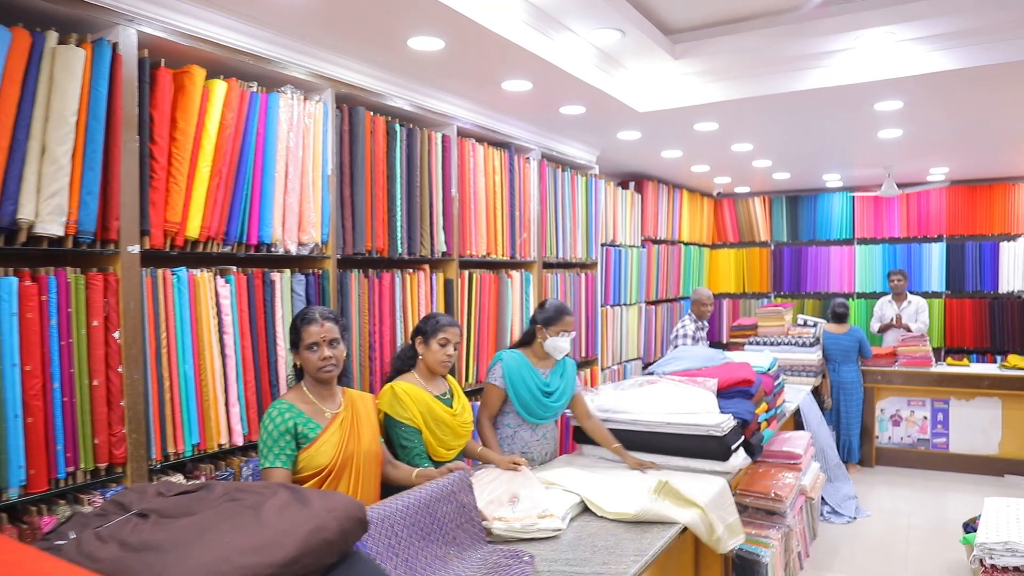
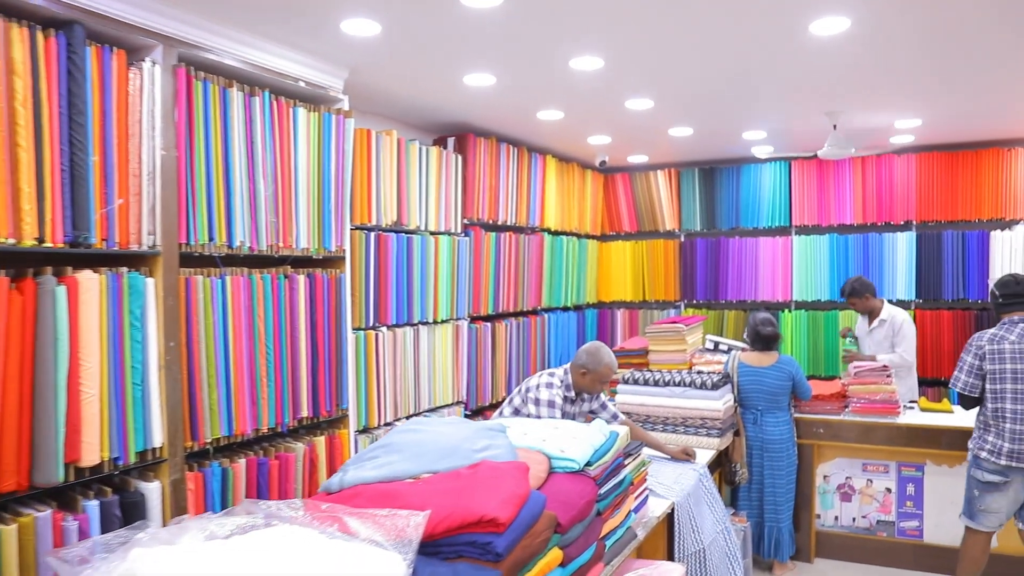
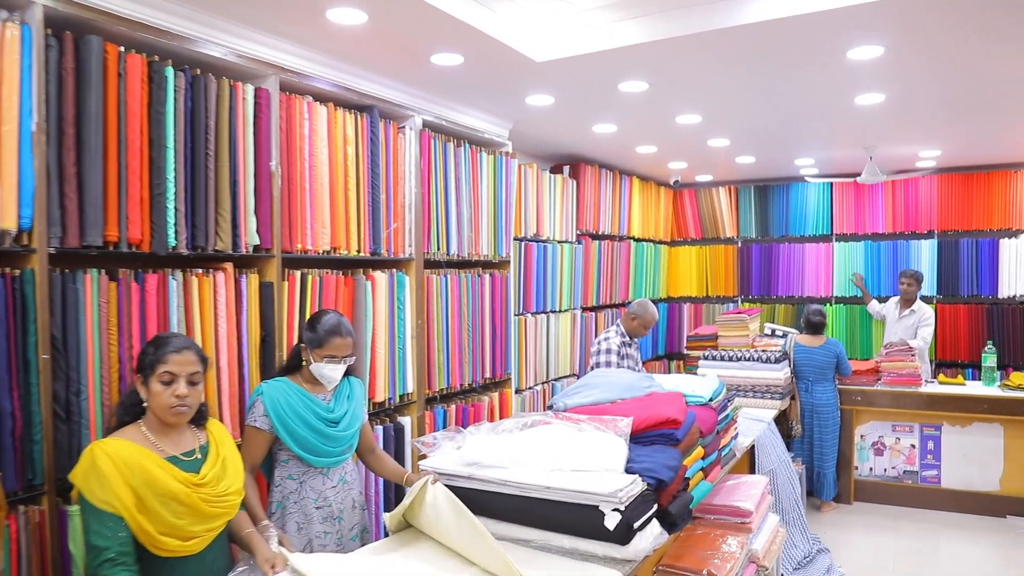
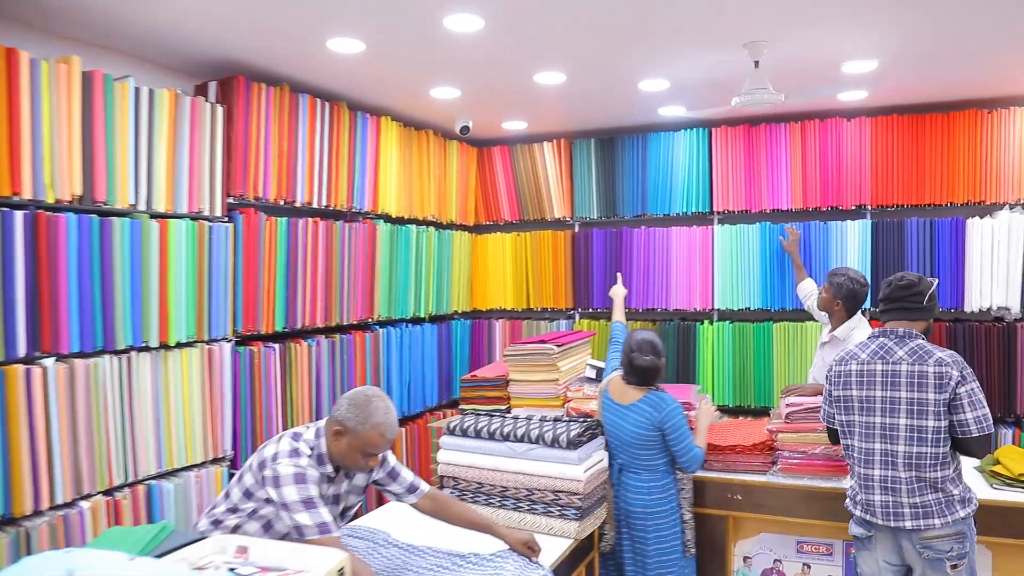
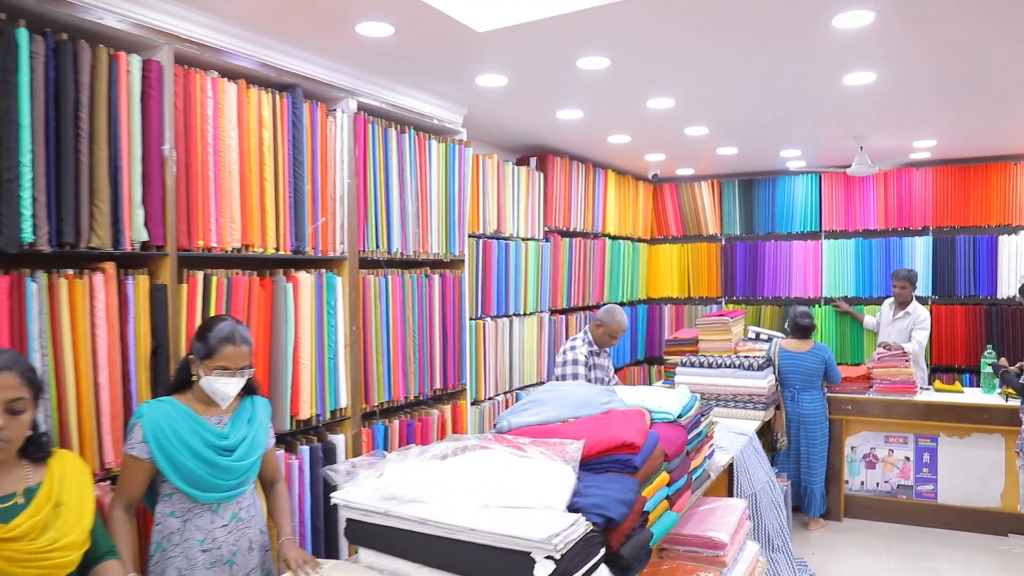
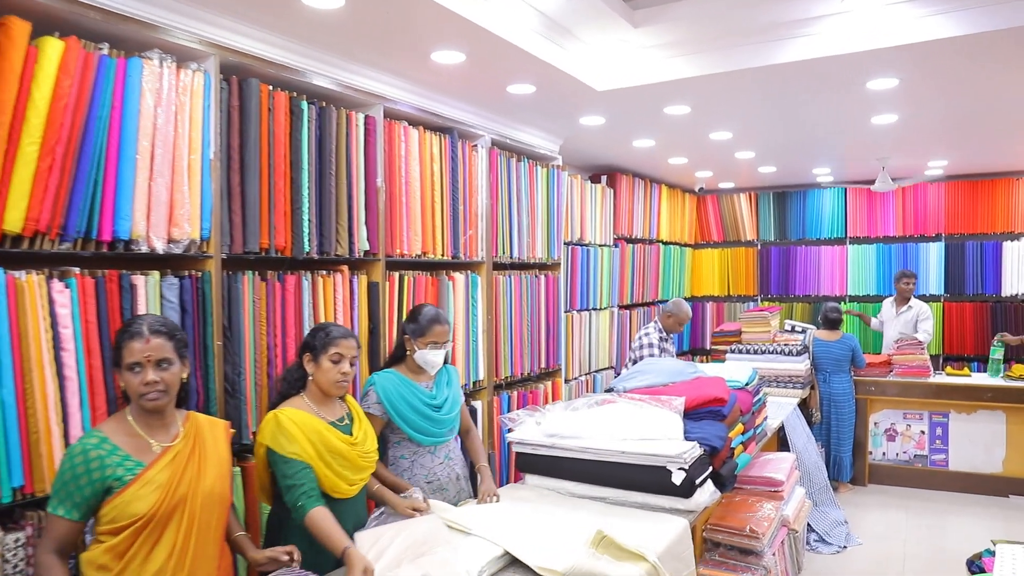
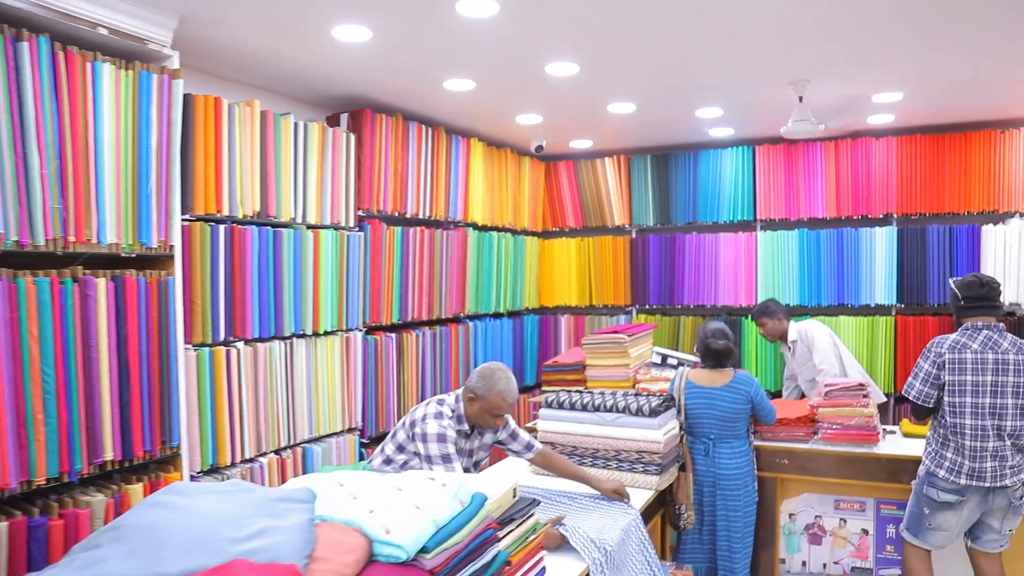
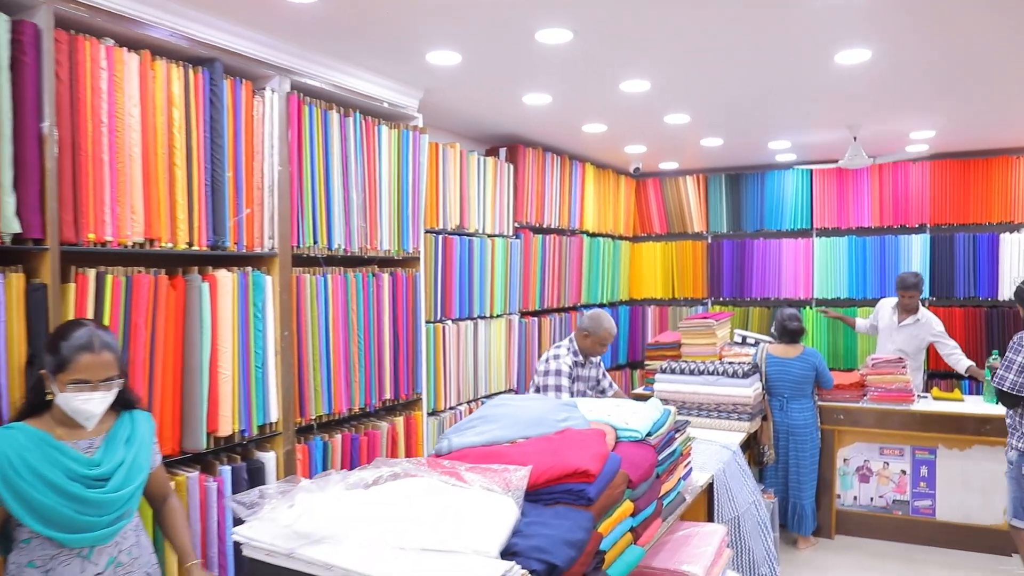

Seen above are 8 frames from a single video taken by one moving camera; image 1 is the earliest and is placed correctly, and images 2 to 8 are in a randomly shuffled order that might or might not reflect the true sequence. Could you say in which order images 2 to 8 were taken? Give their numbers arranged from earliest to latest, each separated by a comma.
6, 3, 5, 8, 2, 7, 4
